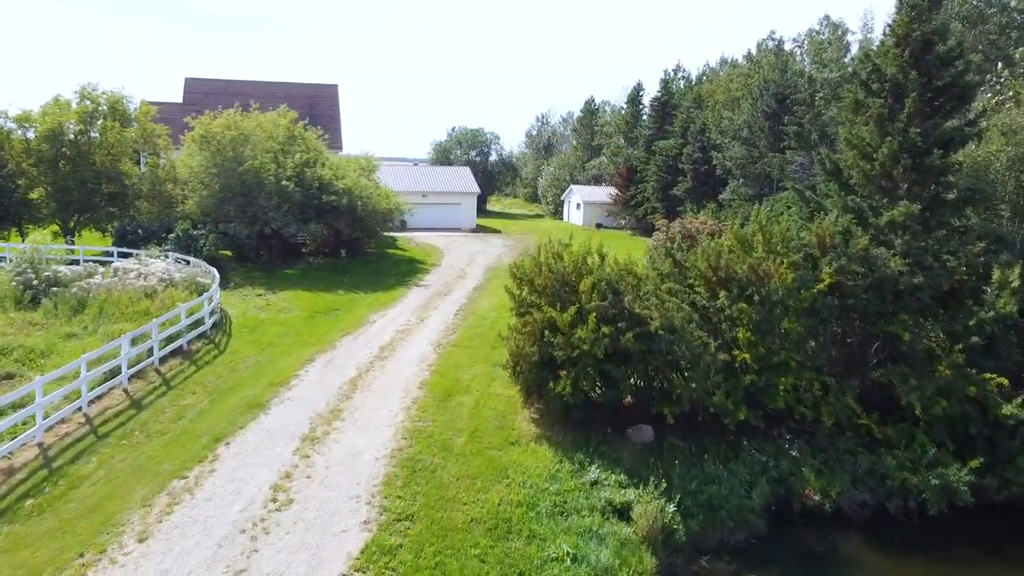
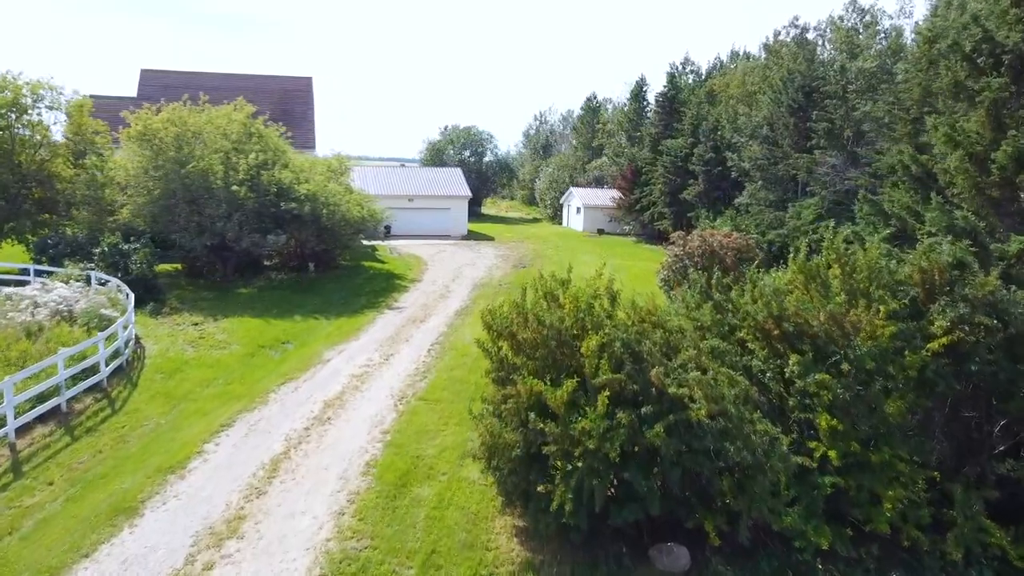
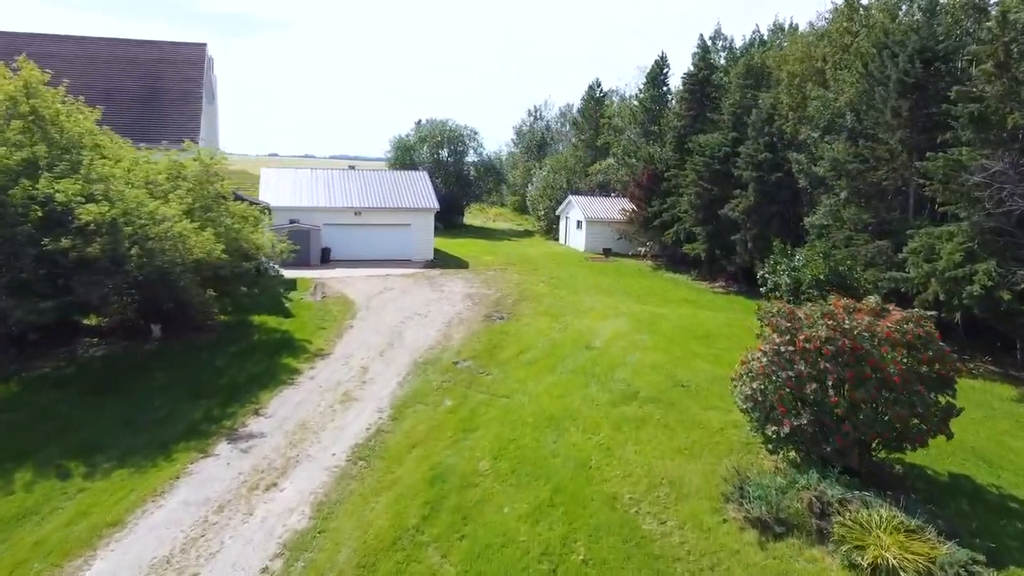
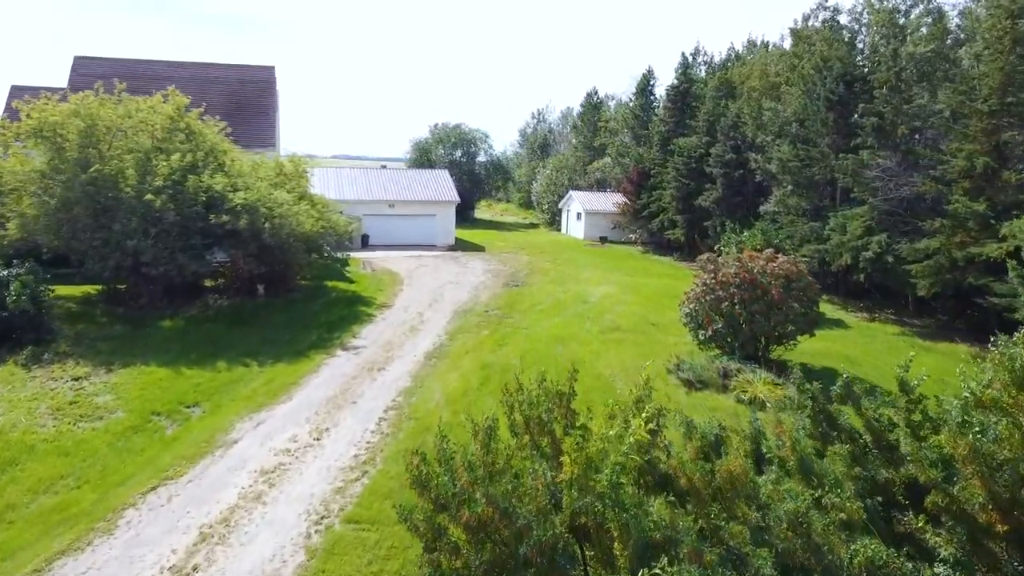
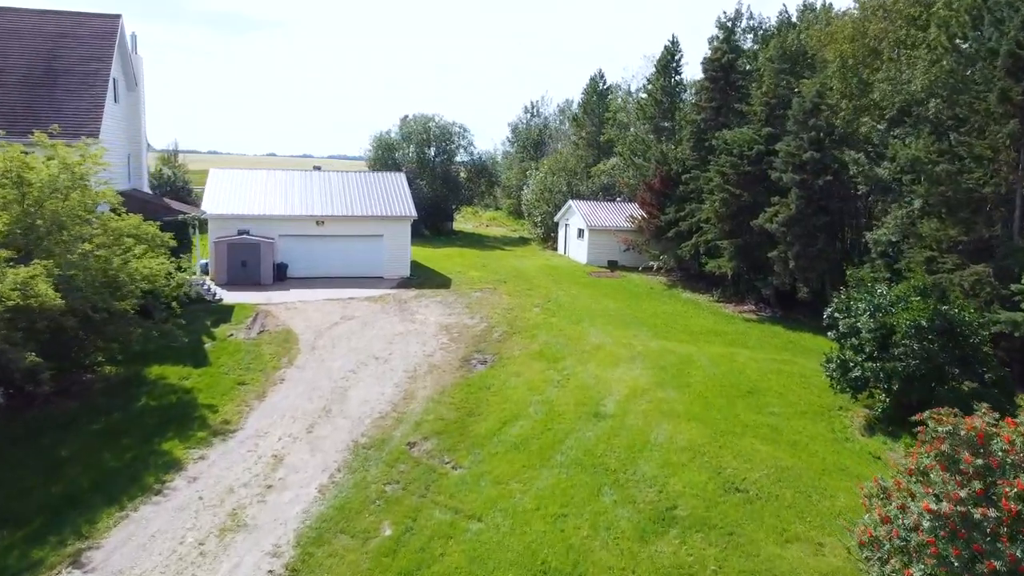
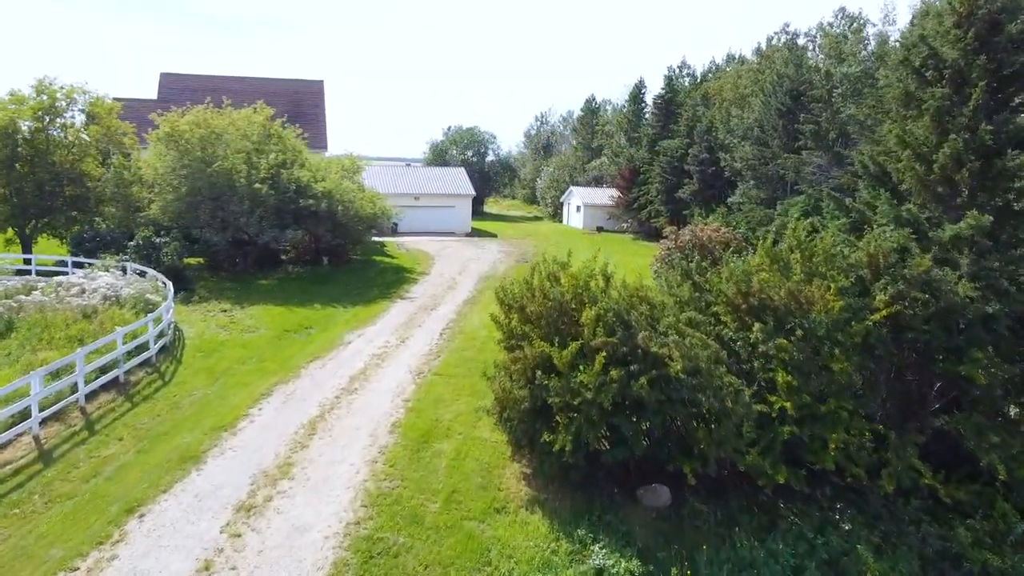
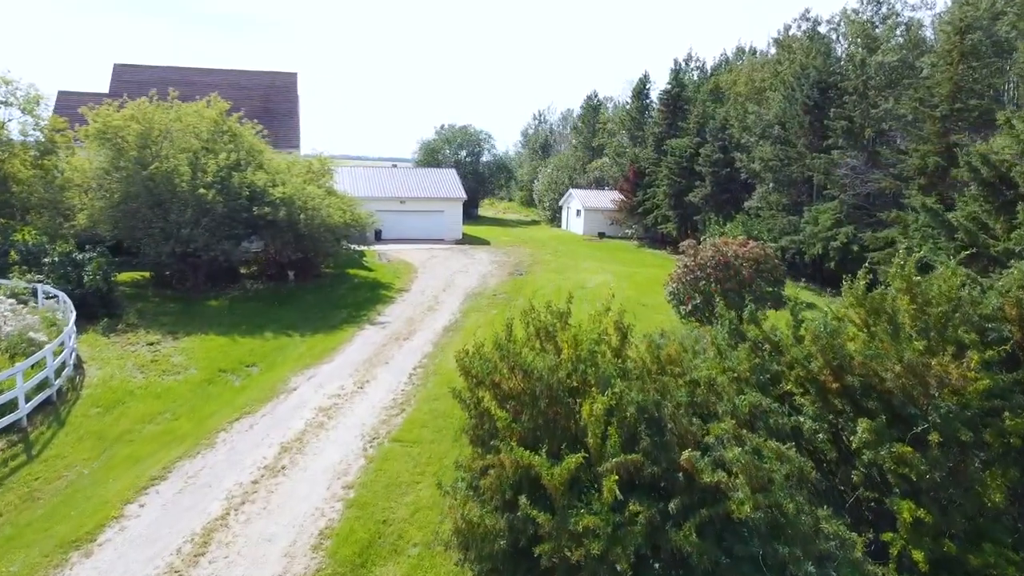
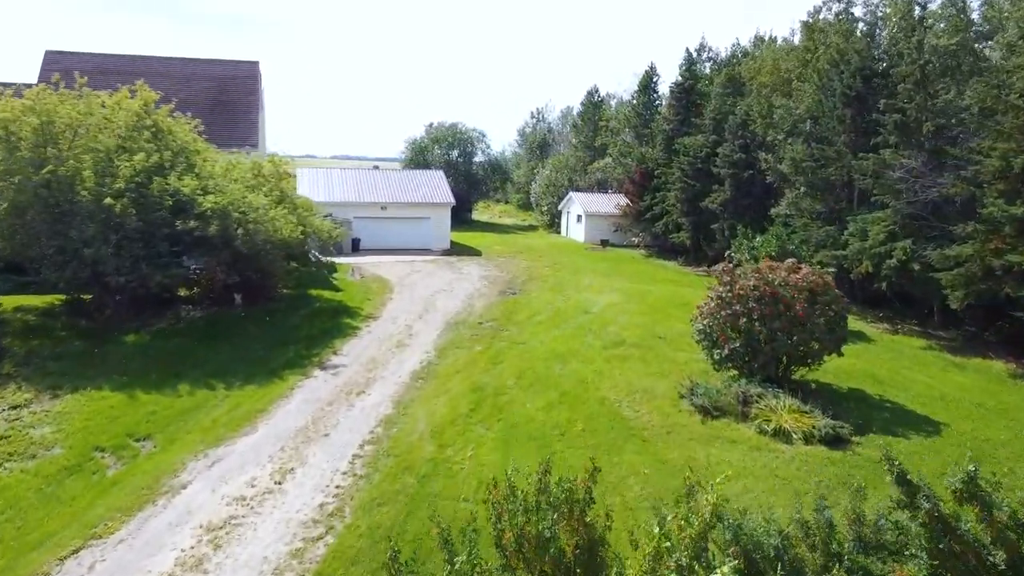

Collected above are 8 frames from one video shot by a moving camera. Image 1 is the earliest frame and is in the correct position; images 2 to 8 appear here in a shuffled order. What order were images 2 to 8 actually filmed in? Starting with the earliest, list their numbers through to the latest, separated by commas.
6, 2, 7, 4, 8, 3, 5
